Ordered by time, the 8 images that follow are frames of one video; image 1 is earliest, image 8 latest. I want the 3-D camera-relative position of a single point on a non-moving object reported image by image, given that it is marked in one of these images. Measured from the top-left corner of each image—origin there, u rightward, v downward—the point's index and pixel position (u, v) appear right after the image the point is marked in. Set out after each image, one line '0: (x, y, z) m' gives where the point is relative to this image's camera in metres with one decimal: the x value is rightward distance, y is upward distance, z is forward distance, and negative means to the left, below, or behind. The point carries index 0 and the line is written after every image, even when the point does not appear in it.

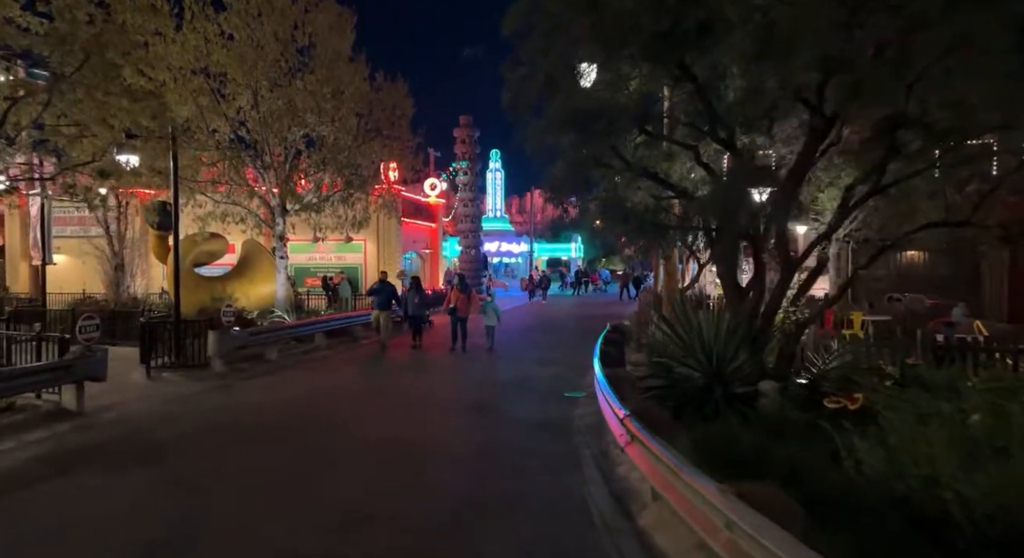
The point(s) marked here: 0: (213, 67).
0: (-7.8, +5.5, +16.7) m
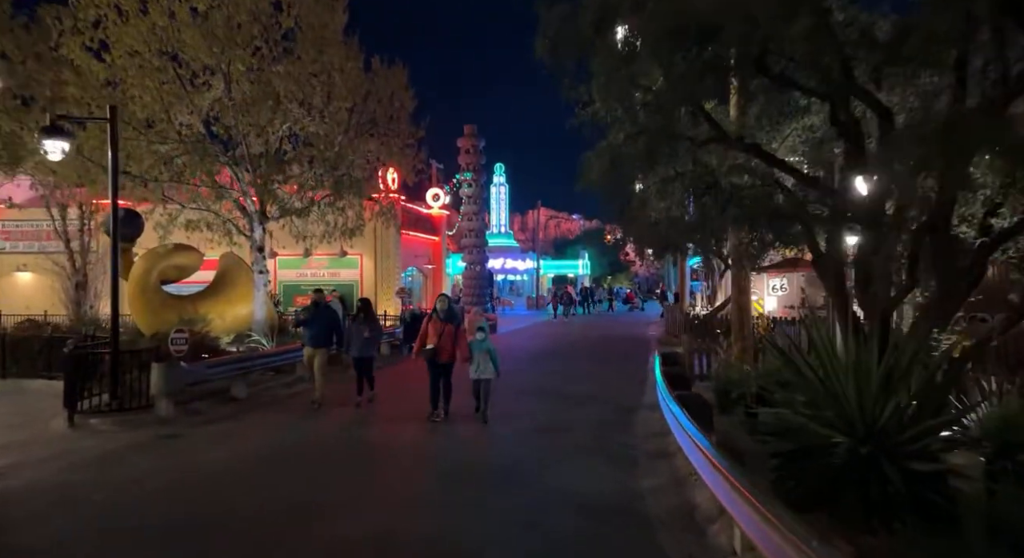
0: (-7.4, +5.1, +14.2) m
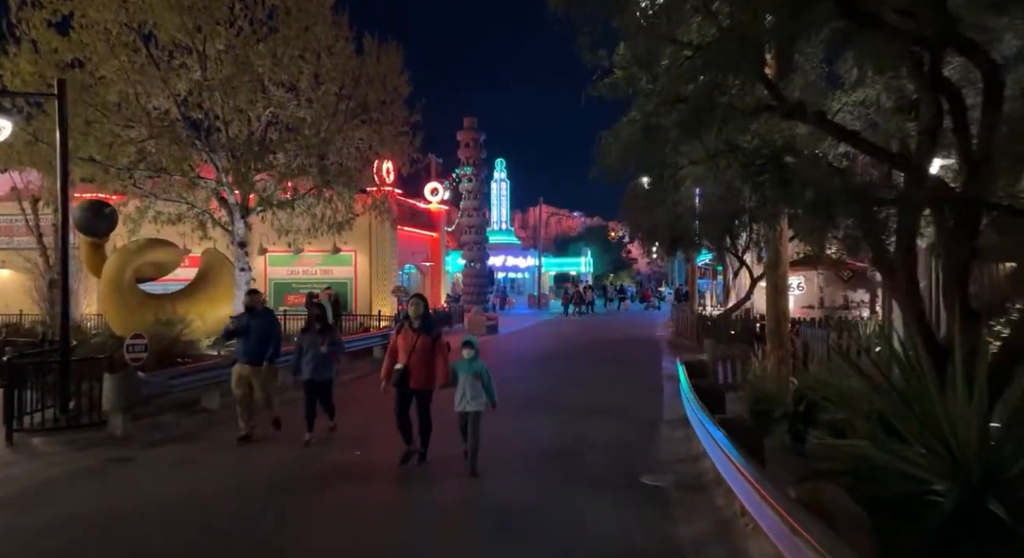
0: (-7.3, +5.2, +13.0) m
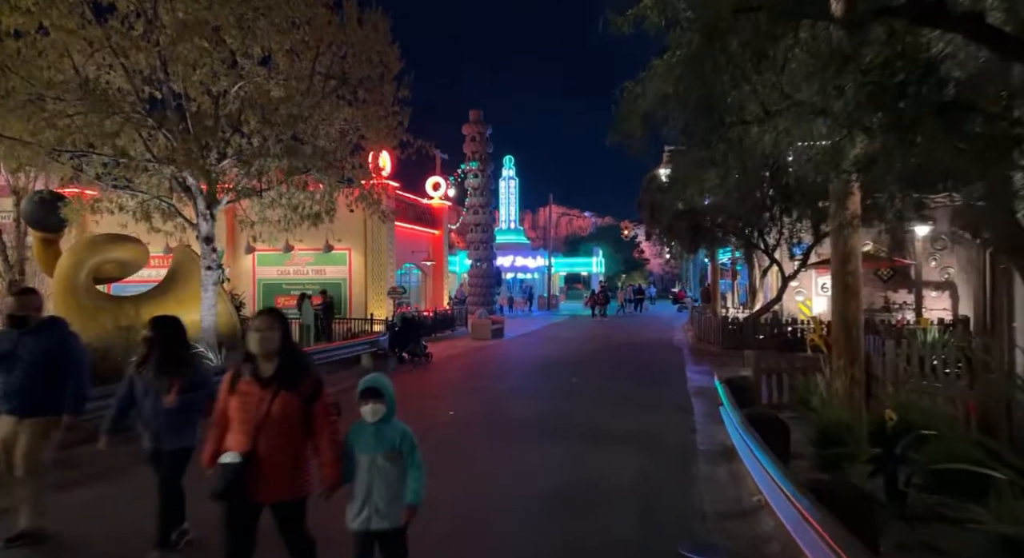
0: (-7.3, +5.2, +11.3) m
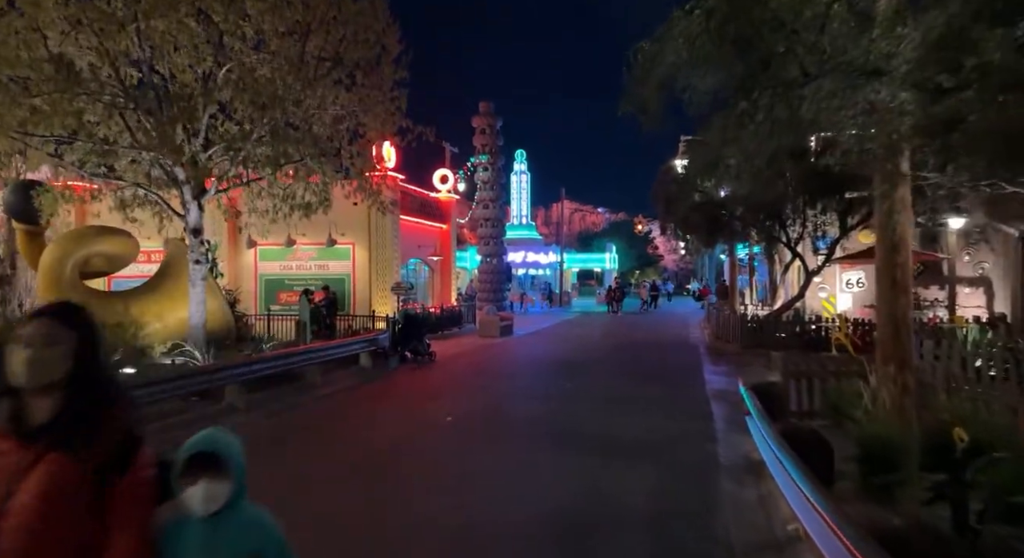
0: (-7.2, +5.3, +10.6) m
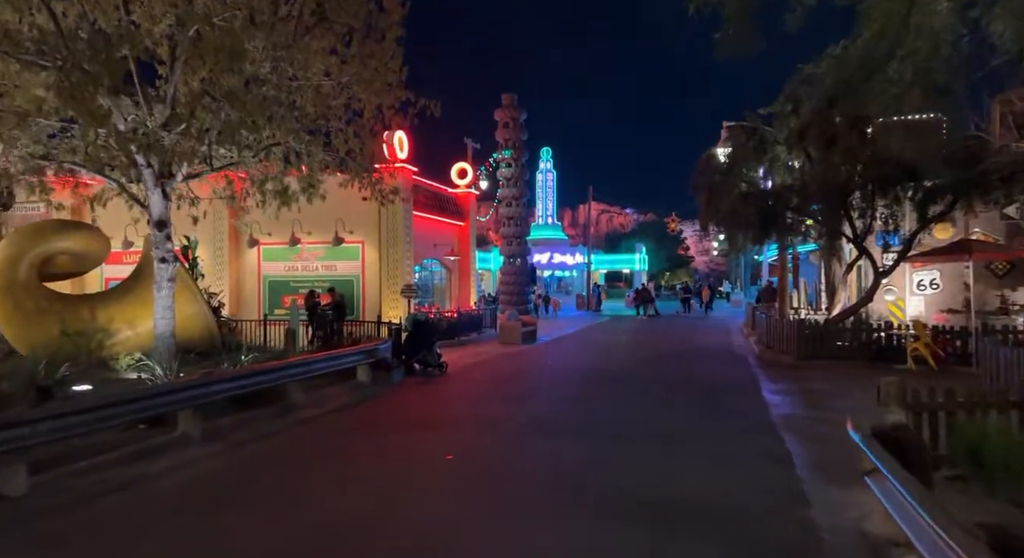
0: (-7.0, +5.2, +8.9) m
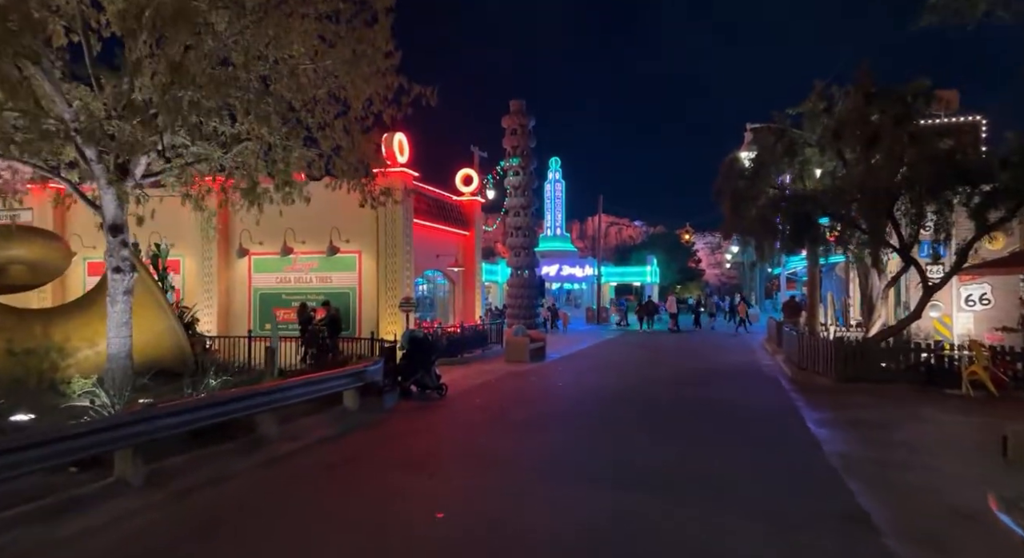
0: (-6.8, +5.1, +7.6) m
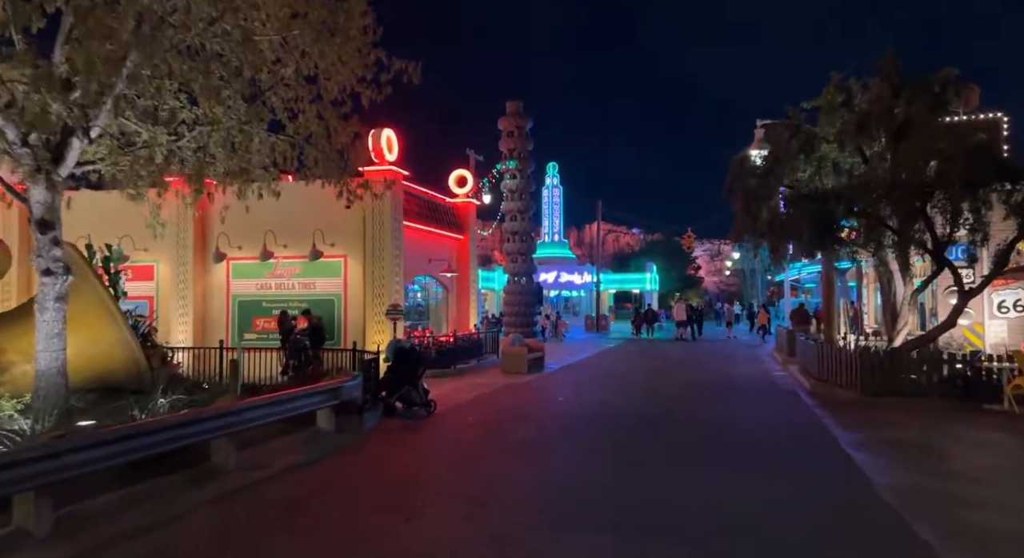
0: (-6.9, +5.1, +6.5) m
